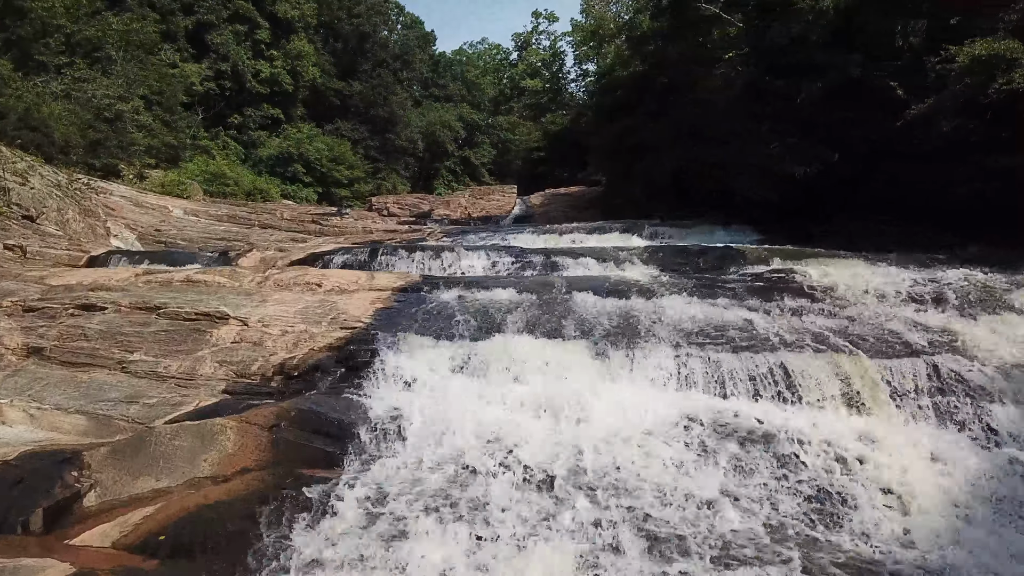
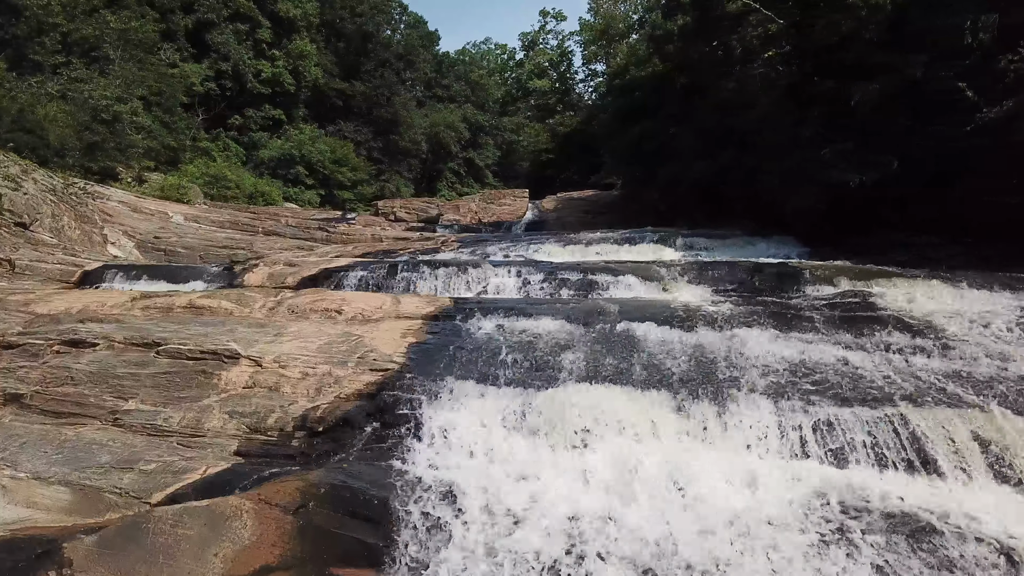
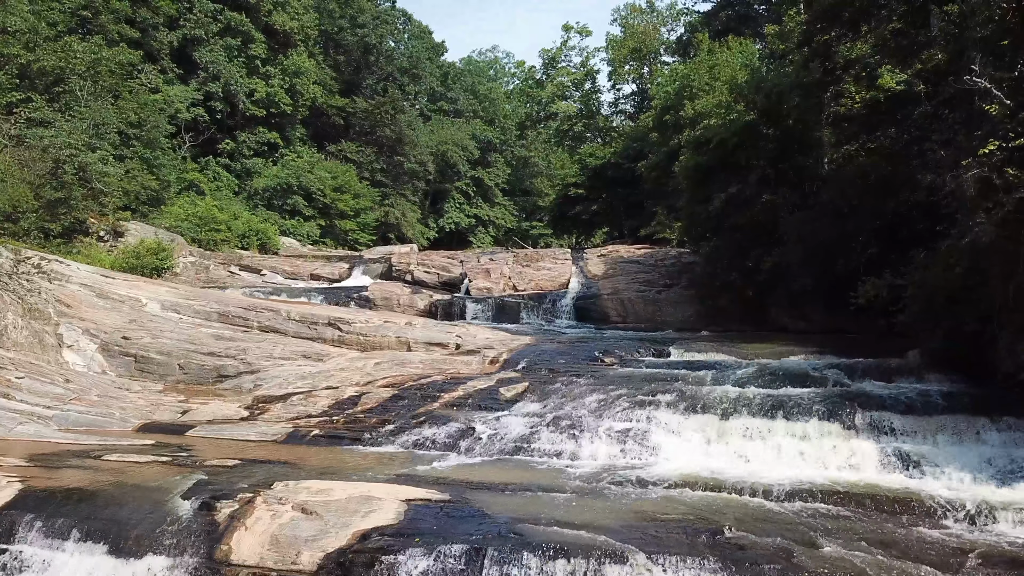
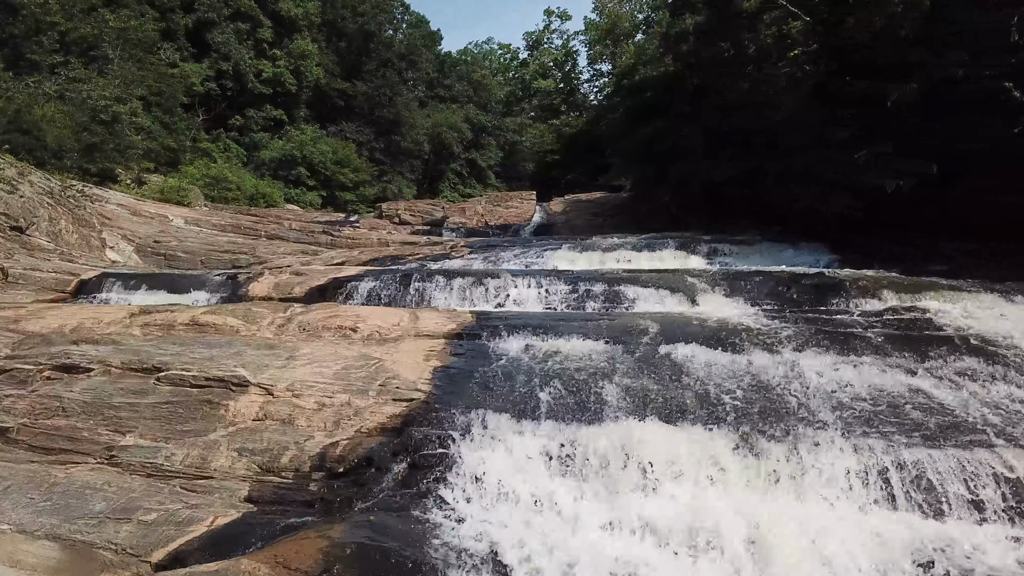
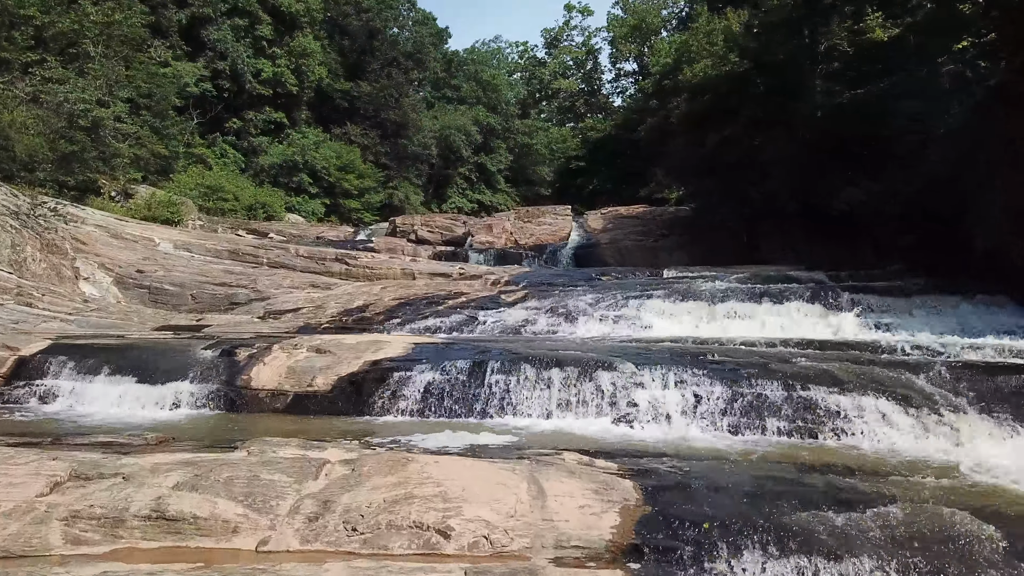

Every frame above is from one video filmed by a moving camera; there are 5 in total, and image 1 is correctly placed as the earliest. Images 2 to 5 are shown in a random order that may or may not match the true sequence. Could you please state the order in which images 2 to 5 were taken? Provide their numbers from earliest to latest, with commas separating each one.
2, 4, 5, 3
